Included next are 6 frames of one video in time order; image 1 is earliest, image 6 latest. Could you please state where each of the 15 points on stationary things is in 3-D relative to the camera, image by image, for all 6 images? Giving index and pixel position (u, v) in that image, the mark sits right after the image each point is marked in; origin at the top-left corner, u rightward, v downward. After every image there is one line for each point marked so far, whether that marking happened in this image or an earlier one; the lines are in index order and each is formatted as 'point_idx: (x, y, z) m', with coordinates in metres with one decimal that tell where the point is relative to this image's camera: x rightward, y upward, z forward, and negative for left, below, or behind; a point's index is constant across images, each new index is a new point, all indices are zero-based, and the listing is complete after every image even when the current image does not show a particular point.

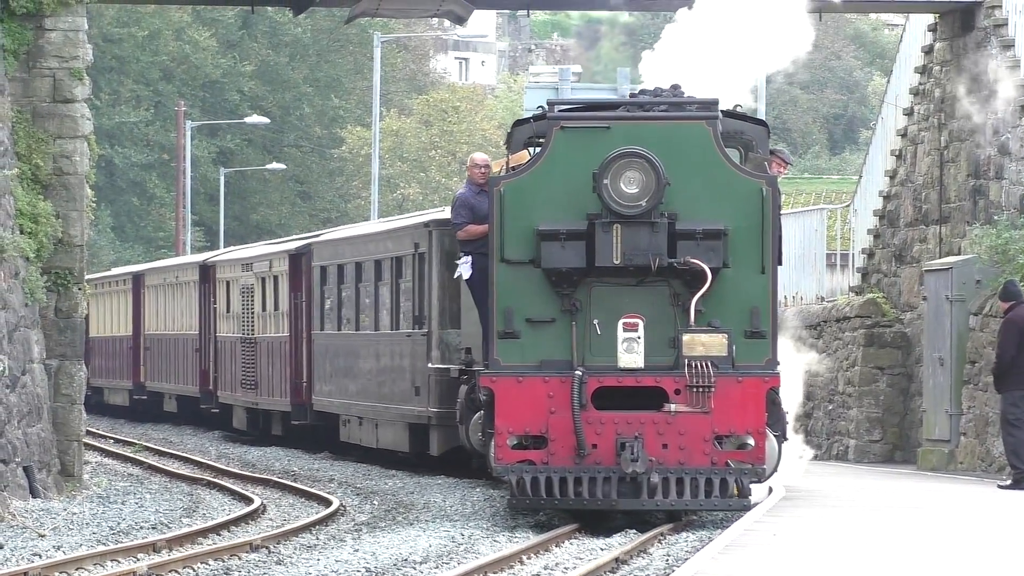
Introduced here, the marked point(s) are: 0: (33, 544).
0: (-3.7, -2.0, +12.5) m
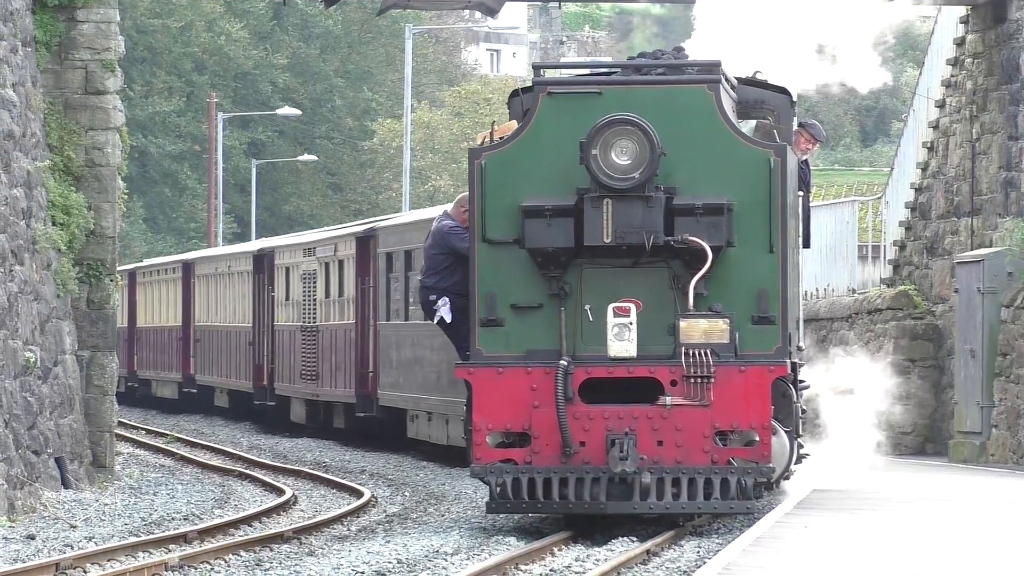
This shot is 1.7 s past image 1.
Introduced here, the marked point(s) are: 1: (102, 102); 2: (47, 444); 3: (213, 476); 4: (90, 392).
0: (-3.5, -1.9, +12.6) m
1: (-3.9, +1.8, +15.6) m
2: (-4.2, -1.4, +14.4) m
3: (-3.0, -1.9, +16.5) m
4: (-4.1, -1.0, +15.7) m
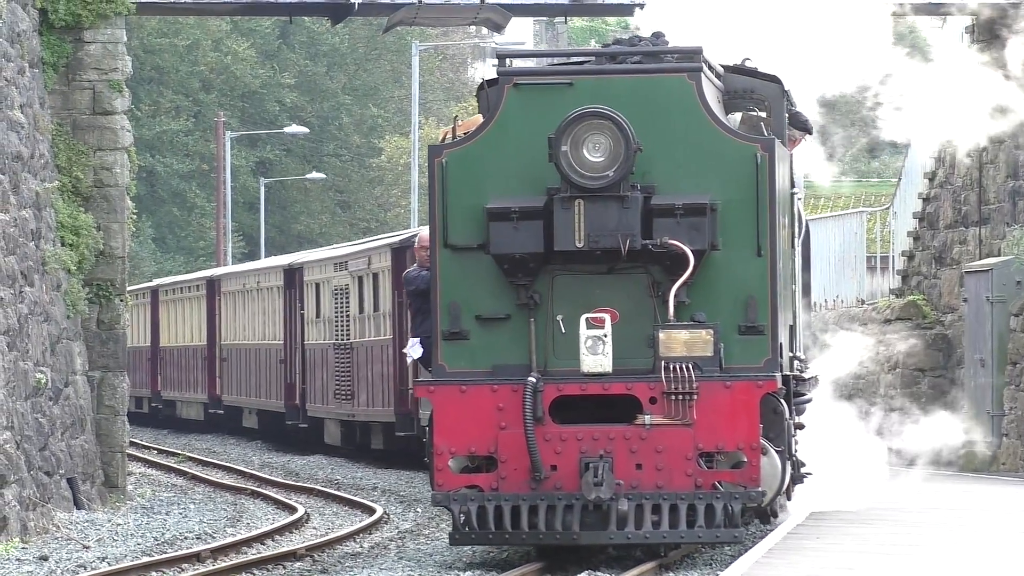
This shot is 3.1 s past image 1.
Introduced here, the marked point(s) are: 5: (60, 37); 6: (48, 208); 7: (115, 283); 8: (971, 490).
0: (-3.4, -2.1, +12.6) m
1: (-3.9, +1.6, +15.6) m
2: (-4.1, -1.6, +14.4) m
3: (-2.9, -2.1, +16.5) m
4: (-4.0, -1.2, +15.7) m
5: (-4.3, +2.4, +15.4) m
6: (-4.2, +0.7, +14.8) m
7: (-3.9, +0.1, +15.8) m
8: (+3.9, -1.7, +13.7) m
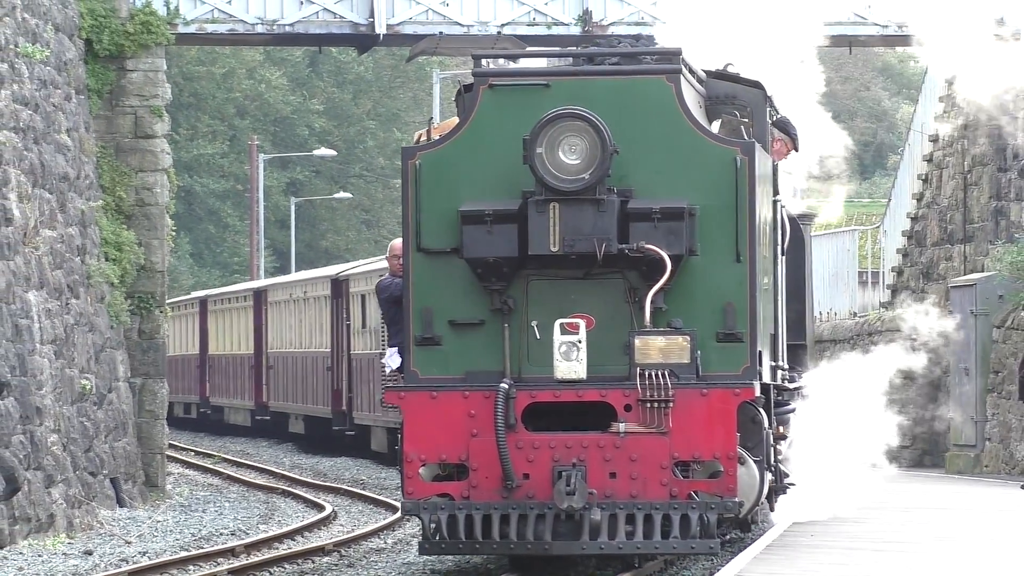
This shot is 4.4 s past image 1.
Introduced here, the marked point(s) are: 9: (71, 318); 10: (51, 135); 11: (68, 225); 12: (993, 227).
0: (-3.3, -2.2, +13.7) m
1: (-3.7, +1.5, +16.6) m
2: (-3.9, -1.7, +15.5) m
3: (-2.8, -2.2, +17.5) m
4: (-3.8, -1.3, +16.8) m
5: (-4.1, +2.3, +16.4) m
6: (-4.1, +0.6, +15.8) m
7: (-3.7, -0.1, +16.8) m
8: (+4.0, -1.8, +14.6) m
9: (-4.1, -0.3, +15.0) m
10: (-4.3, +1.4, +14.9) m
11: (-4.2, +0.6, +15.2) m
12: (+5.0, +0.6, +16.8) m
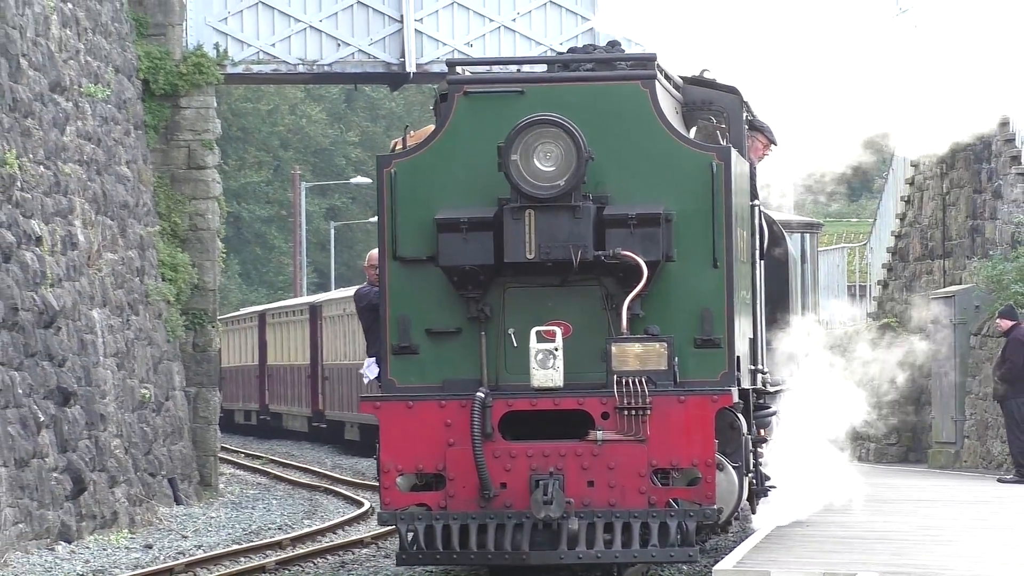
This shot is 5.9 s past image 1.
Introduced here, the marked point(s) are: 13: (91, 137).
0: (-3.1, -2.4, +15.2) m
1: (-3.5, +1.3, +18.2) m
2: (-3.7, -1.9, +17.0) m
3: (-2.5, -2.4, +19.1) m
4: (-3.6, -1.5, +18.4) m
5: (-3.9, +2.1, +18.0) m
6: (-3.9, +0.4, +17.4) m
7: (-3.5, -0.3, +18.4) m
8: (+4.2, -1.9, +16.0) m
9: (-3.9, -0.5, +16.6) m
10: (-4.1, +1.2, +16.5) m
11: (-4.0, +0.4, +16.8) m
12: (+5.2, +0.5, +18.2) m
13: (-4.2, +1.5, +16.0) m
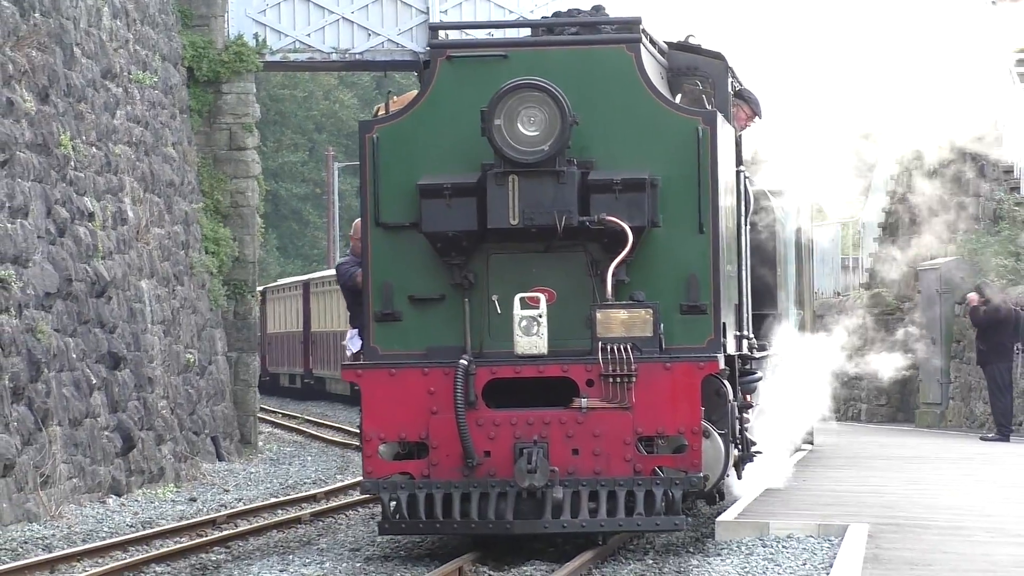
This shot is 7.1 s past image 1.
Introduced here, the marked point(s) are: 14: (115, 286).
0: (-2.9, -2.1, +16.6) m
1: (-3.3, +1.6, +19.6) m
2: (-3.5, -1.6, +18.4) m
3: (-2.3, -2.1, +20.4) m
4: (-3.4, -1.2, +19.7) m
5: (-3.7, +2.4, +19.4) m
6: (-3.7, +0.7, +18.8) m
7: (-3.3, +0.1, +19.8) m
8: (+4.4, -1.6, +17.3) m
9: (-3.7, -0.2, +17.9) m
10: (-3.9, +1.5, +17.9) m
11: (-3.8, +0.7, +18.2) m
12: (+5.5, +0.8, +19.4) m
13: (-4.0, +1.8, +17.3) m
14: (-3.9, 0.0, +16.0) m
